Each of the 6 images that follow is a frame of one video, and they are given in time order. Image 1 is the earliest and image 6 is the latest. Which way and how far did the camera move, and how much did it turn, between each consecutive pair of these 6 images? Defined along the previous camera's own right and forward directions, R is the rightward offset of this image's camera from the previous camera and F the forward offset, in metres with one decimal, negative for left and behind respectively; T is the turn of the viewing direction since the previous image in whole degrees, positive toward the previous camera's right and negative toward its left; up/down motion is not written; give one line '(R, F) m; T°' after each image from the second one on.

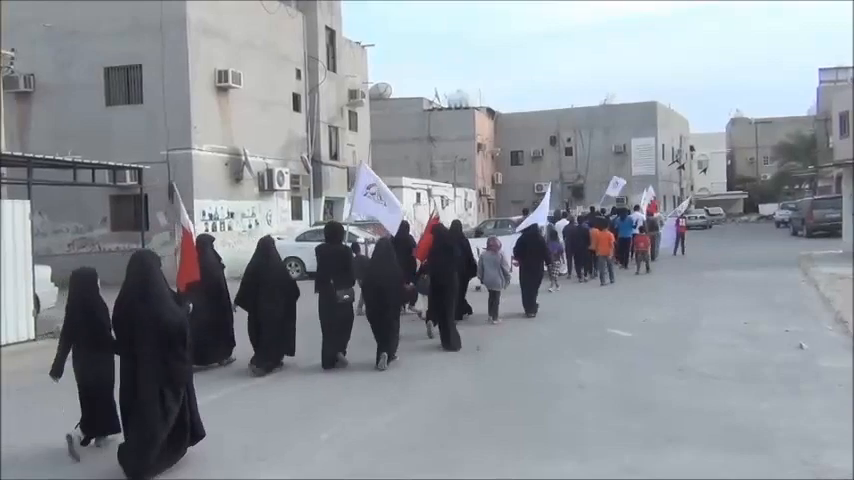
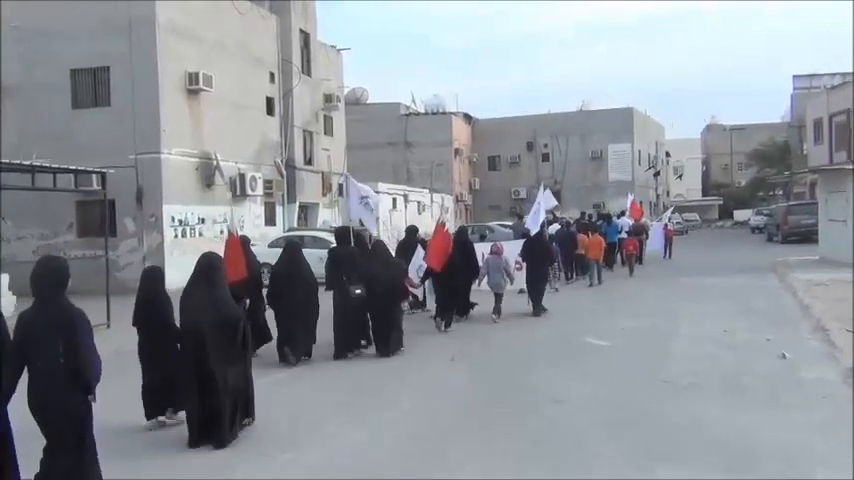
(+0.1, +0.3) m; +1°
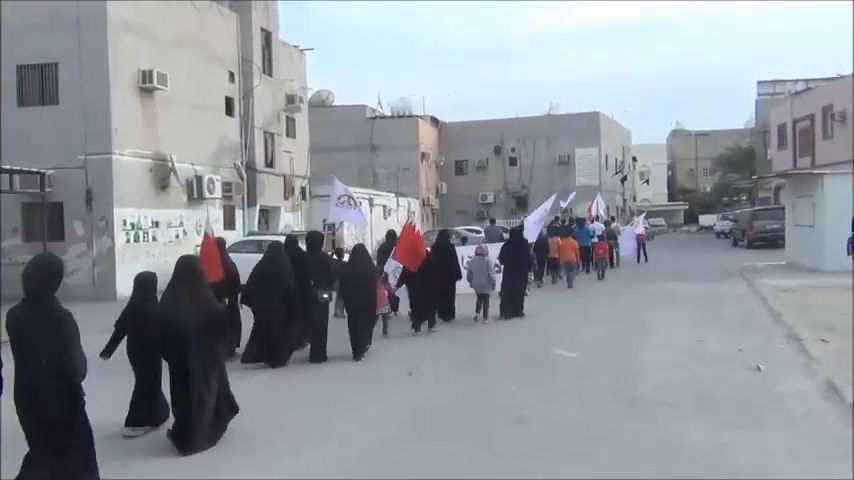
(+0.1, +0.5) m; +2°
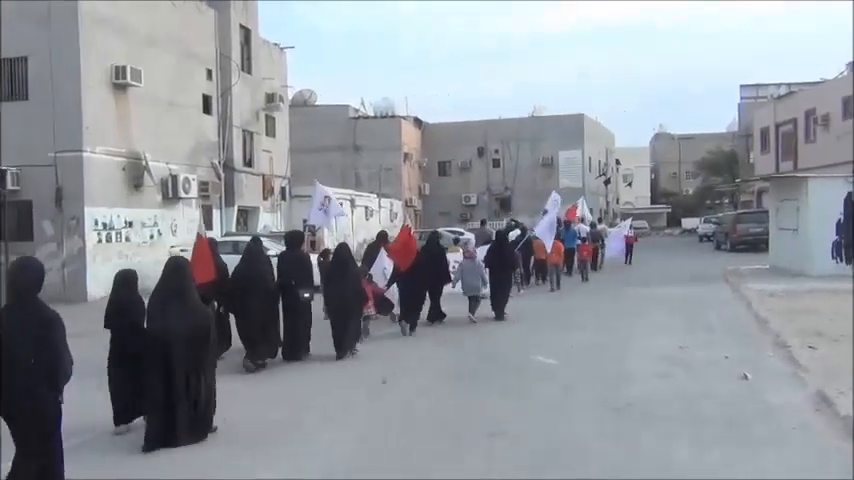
(+0.1, +0.3) m; +1°
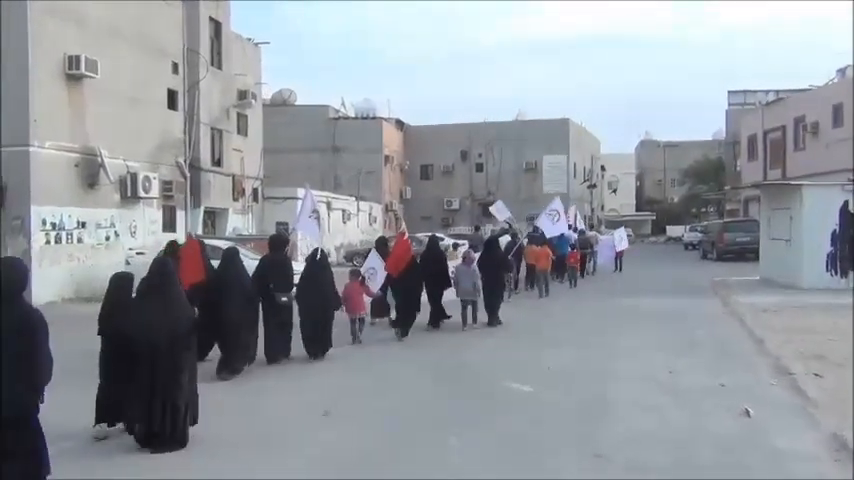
(+0.2, +1.0) m; +1°
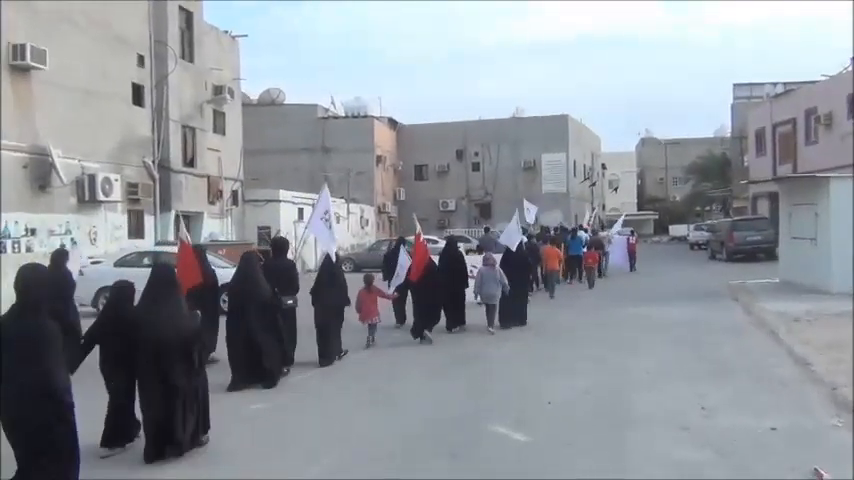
(+0.2, +1.6) m; 0°
